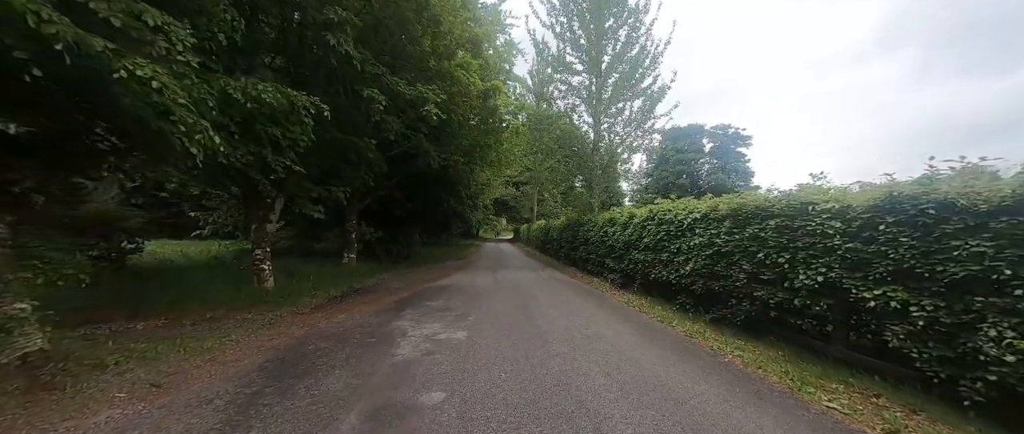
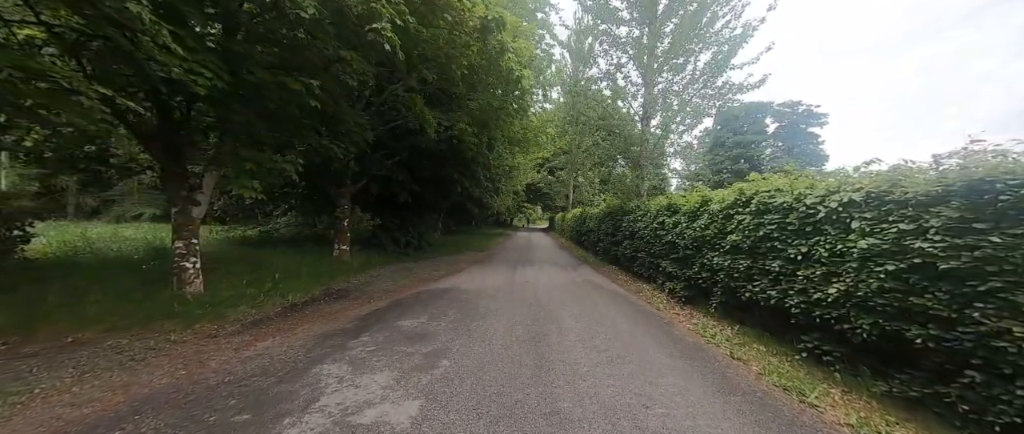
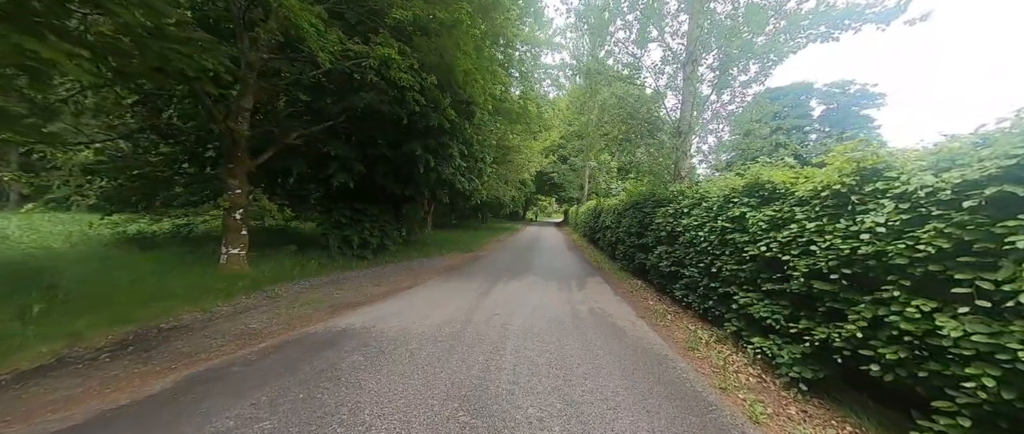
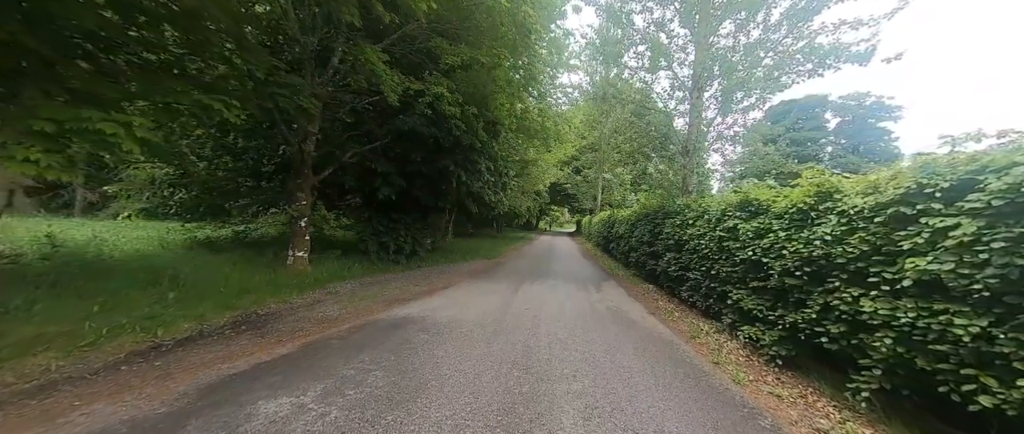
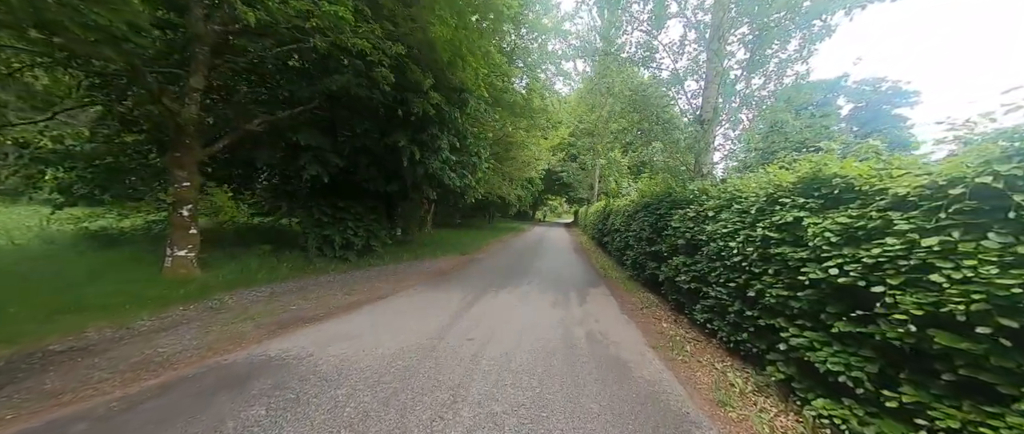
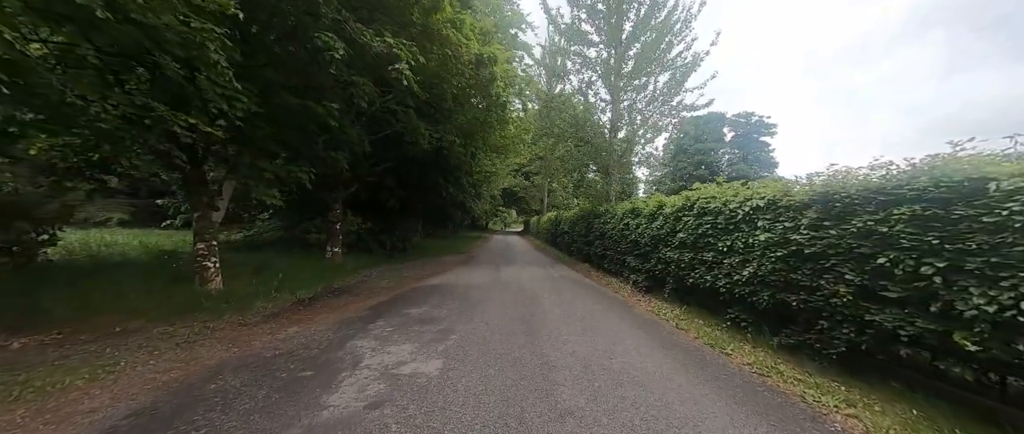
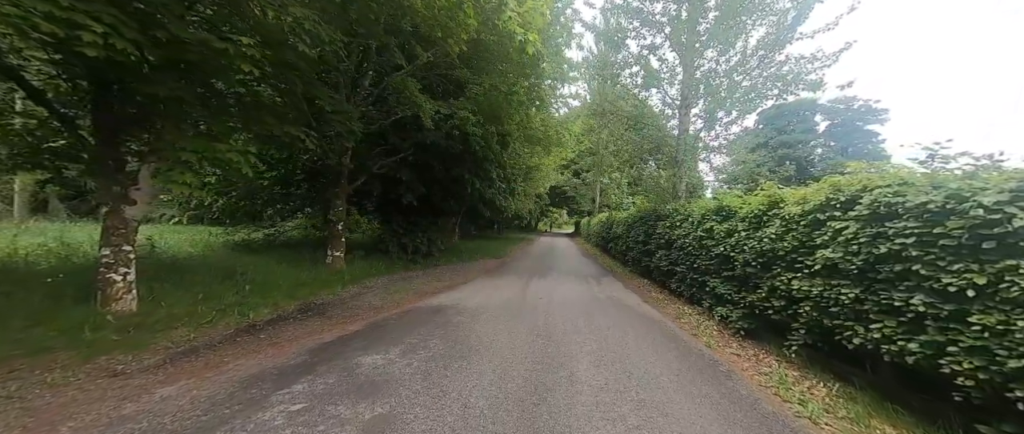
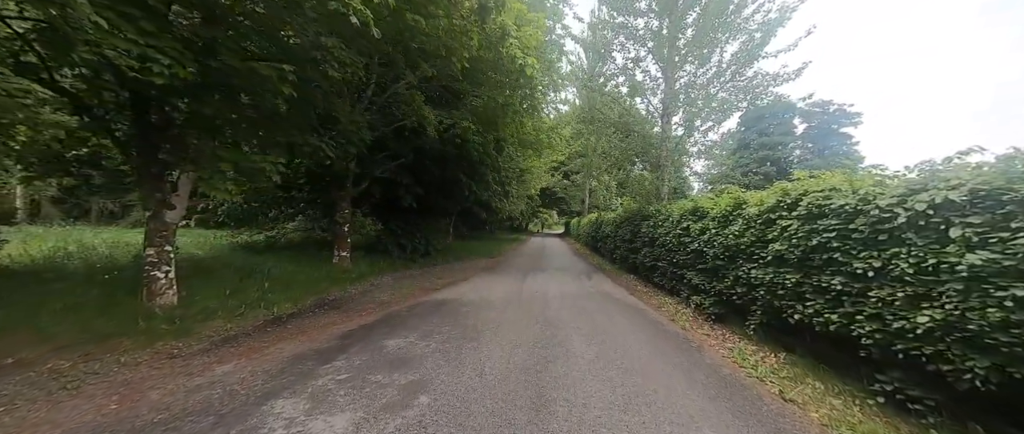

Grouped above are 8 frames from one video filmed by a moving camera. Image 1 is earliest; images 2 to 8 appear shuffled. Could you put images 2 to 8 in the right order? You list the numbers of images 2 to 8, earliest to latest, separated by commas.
6, 2, 8, 7, 4, 3, 5
